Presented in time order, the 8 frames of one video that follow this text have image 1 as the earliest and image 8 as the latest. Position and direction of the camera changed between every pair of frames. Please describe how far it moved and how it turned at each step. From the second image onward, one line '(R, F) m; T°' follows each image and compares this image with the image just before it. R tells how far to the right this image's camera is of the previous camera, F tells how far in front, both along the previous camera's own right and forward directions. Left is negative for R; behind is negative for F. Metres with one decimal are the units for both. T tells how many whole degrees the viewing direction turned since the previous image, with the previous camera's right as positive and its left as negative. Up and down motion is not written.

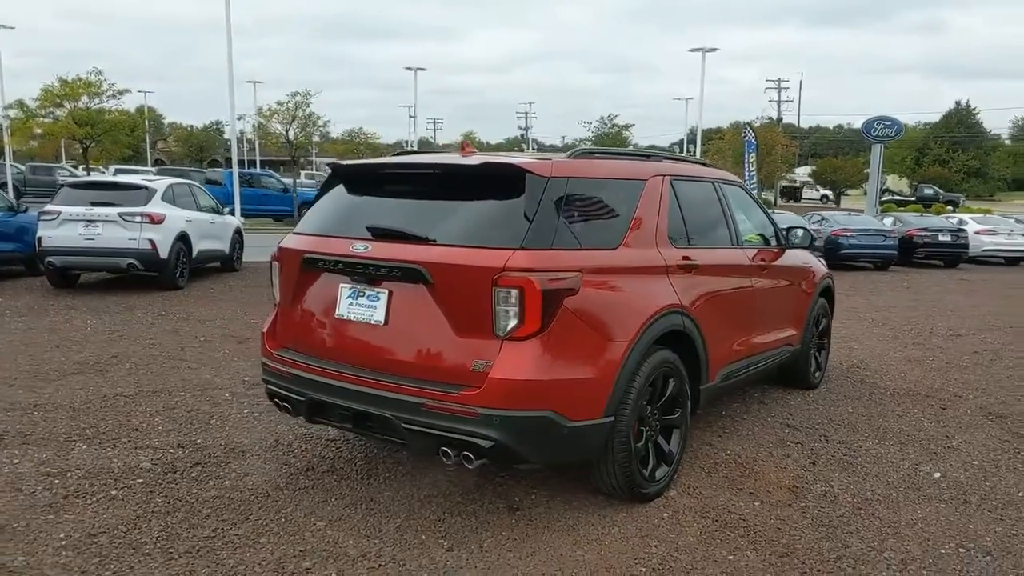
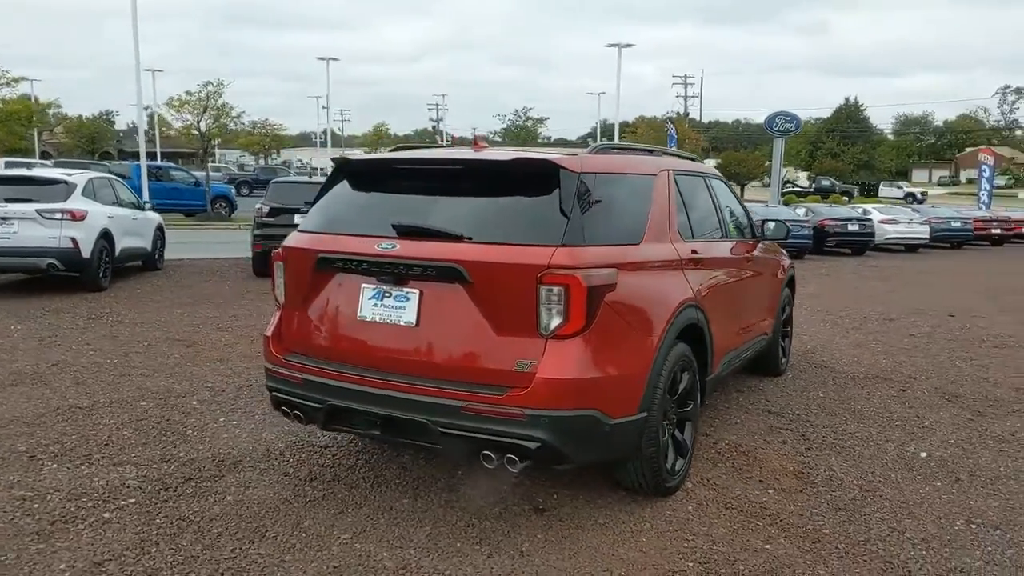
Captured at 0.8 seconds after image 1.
(-0.6, +0.1) m; +7°
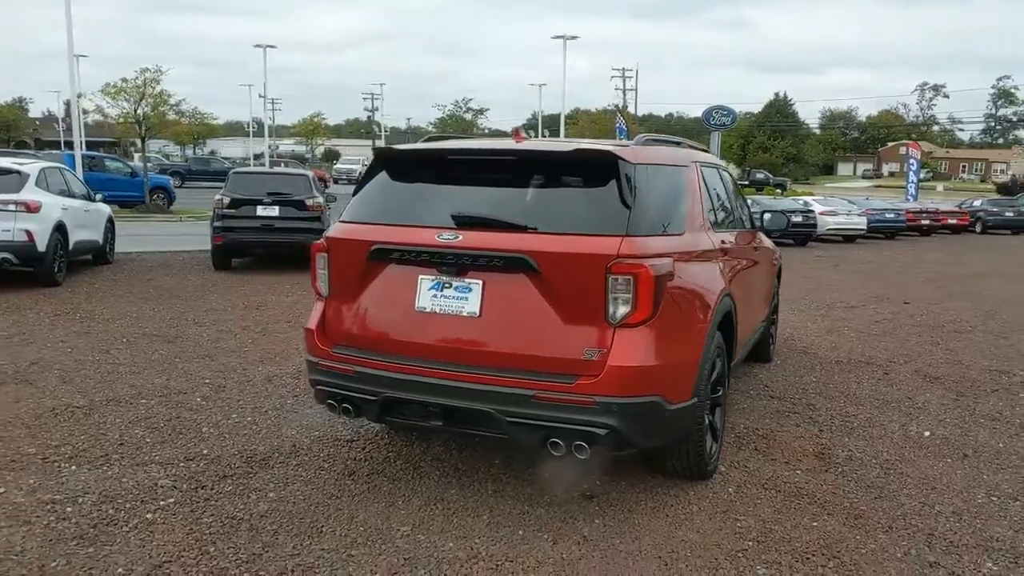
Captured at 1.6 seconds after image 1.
(-0.6, 0.0) m; +5°
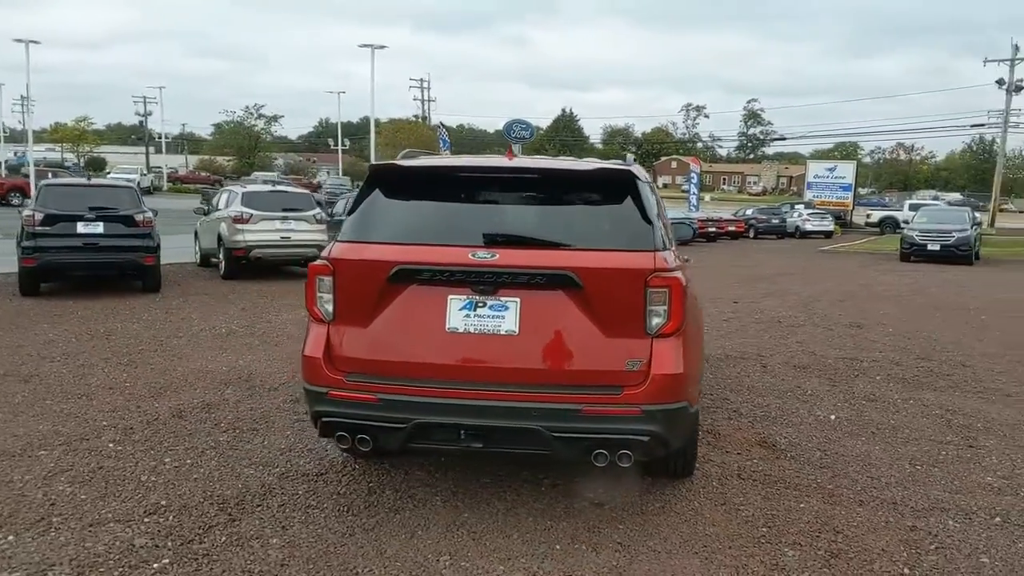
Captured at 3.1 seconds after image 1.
(-1.1, +0.1) m; +16°
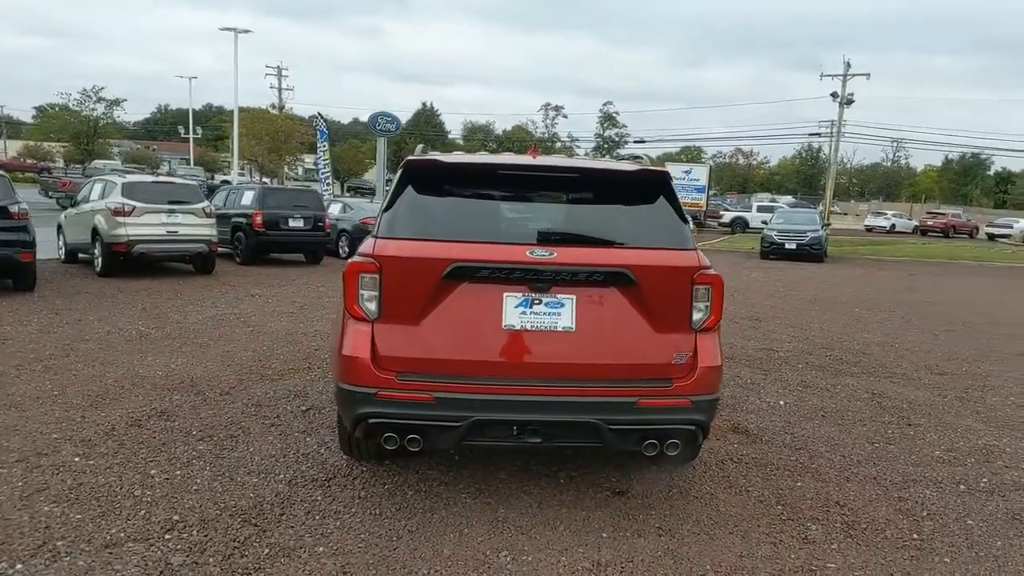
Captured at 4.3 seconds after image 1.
(-0.9, 0.0) m; +11°
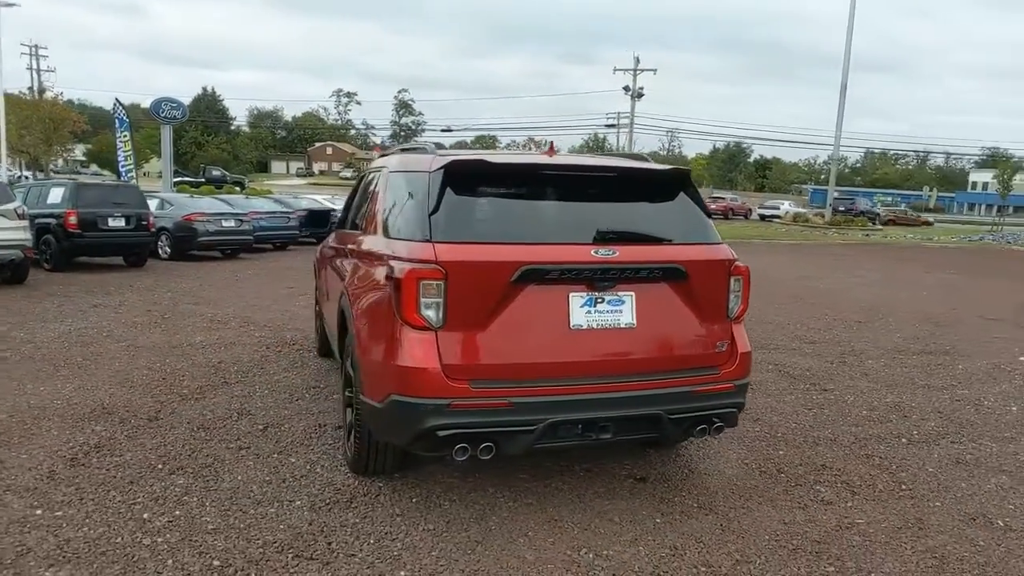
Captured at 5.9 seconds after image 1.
(-1.2, +0.2) m; +15°
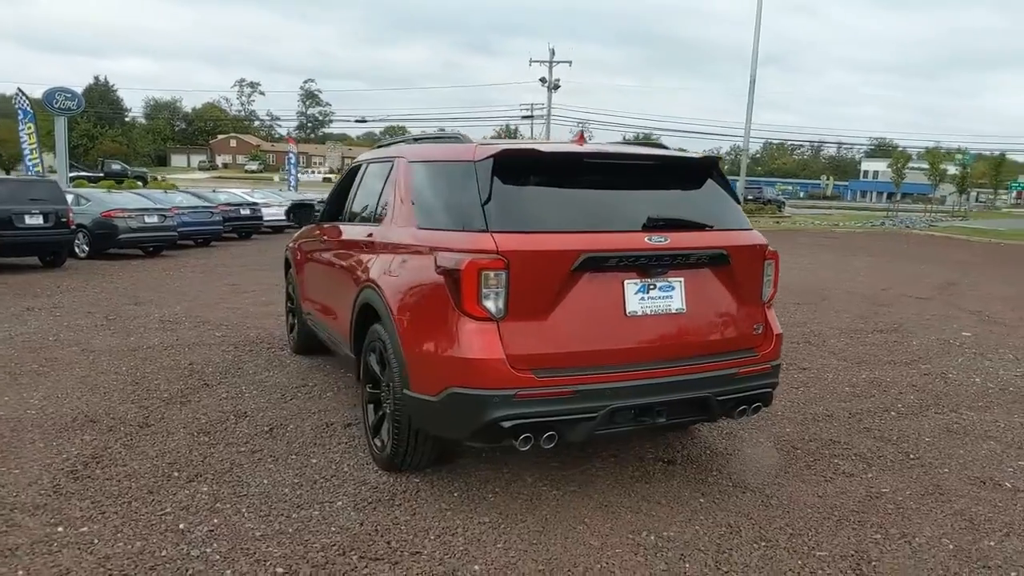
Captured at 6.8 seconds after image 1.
(-0.7, +0.1) m; +7°
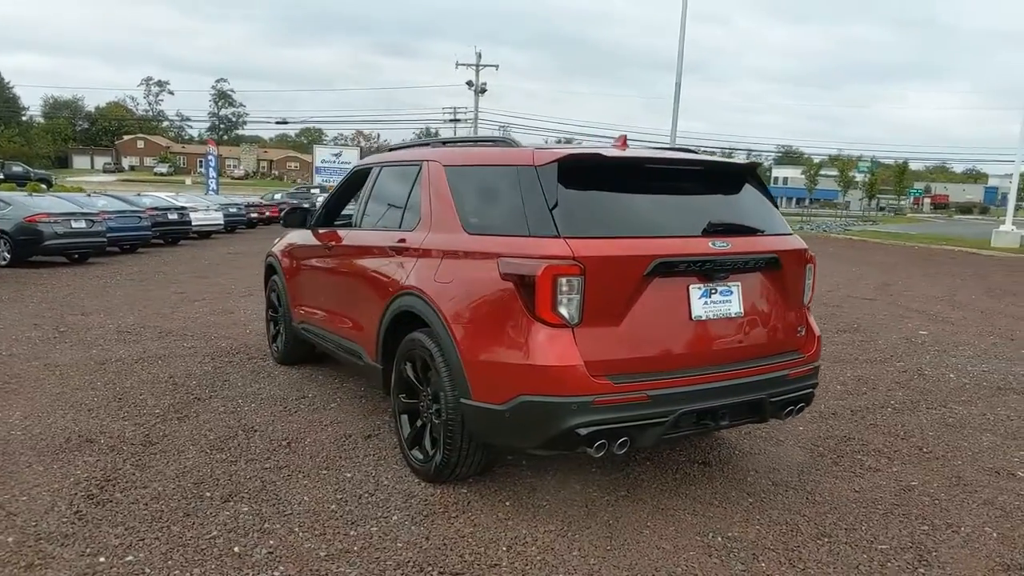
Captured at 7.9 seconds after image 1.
(-0.7, +0.1) m; +6°
